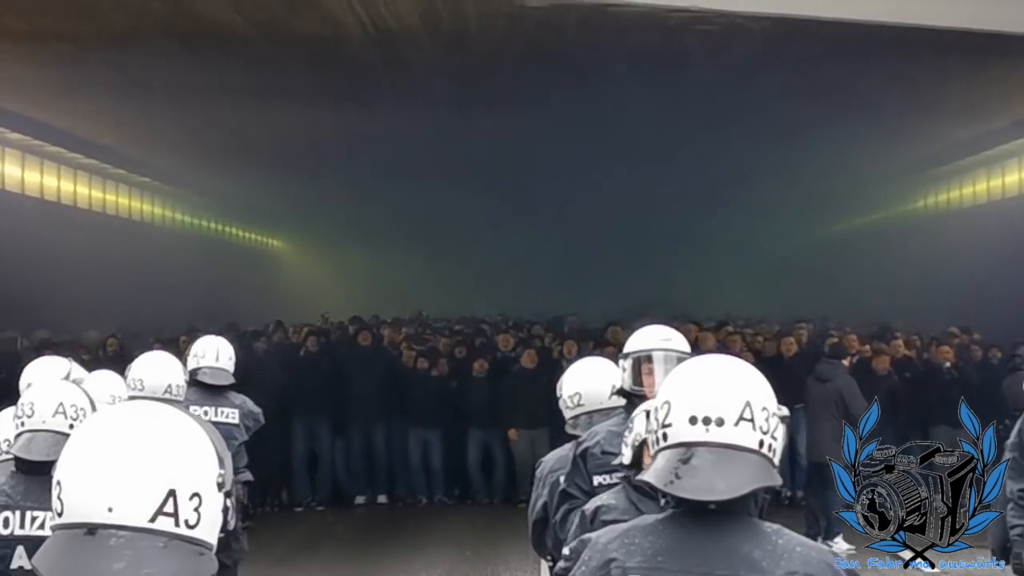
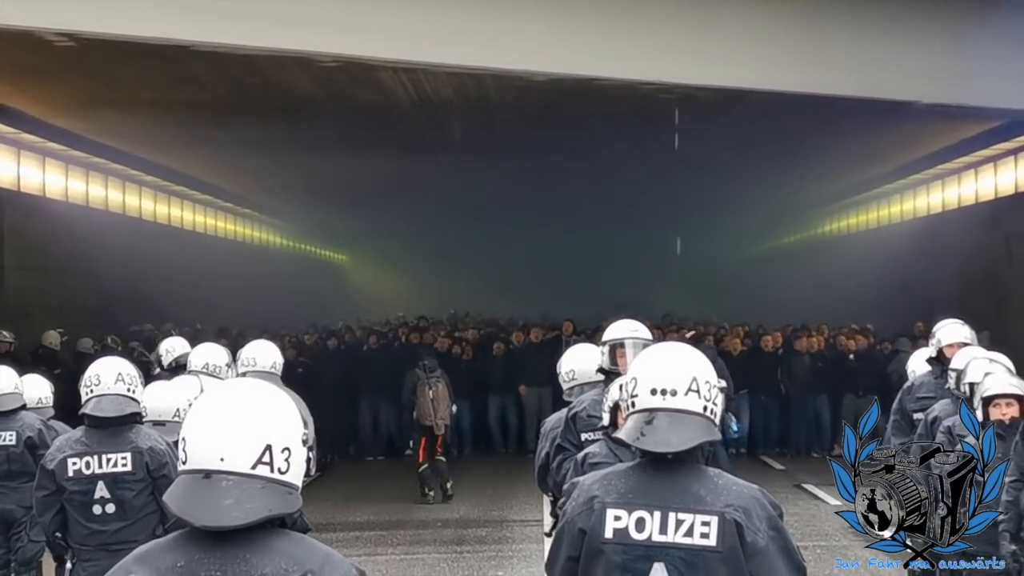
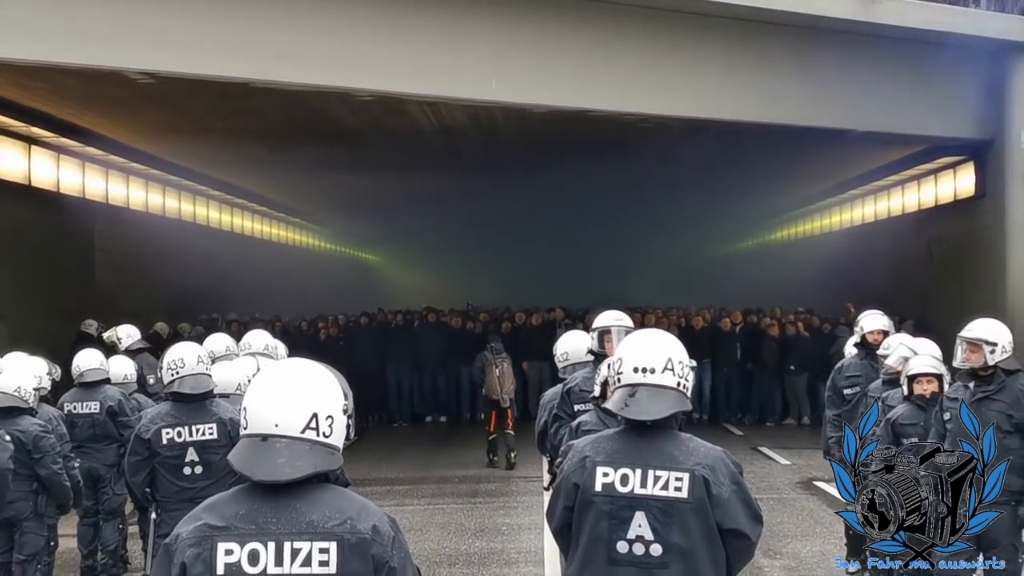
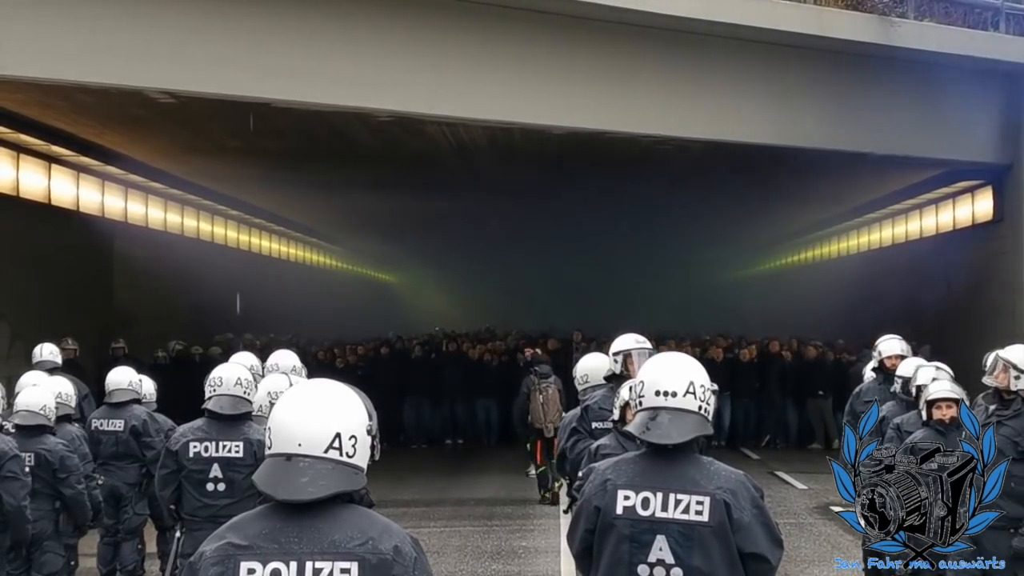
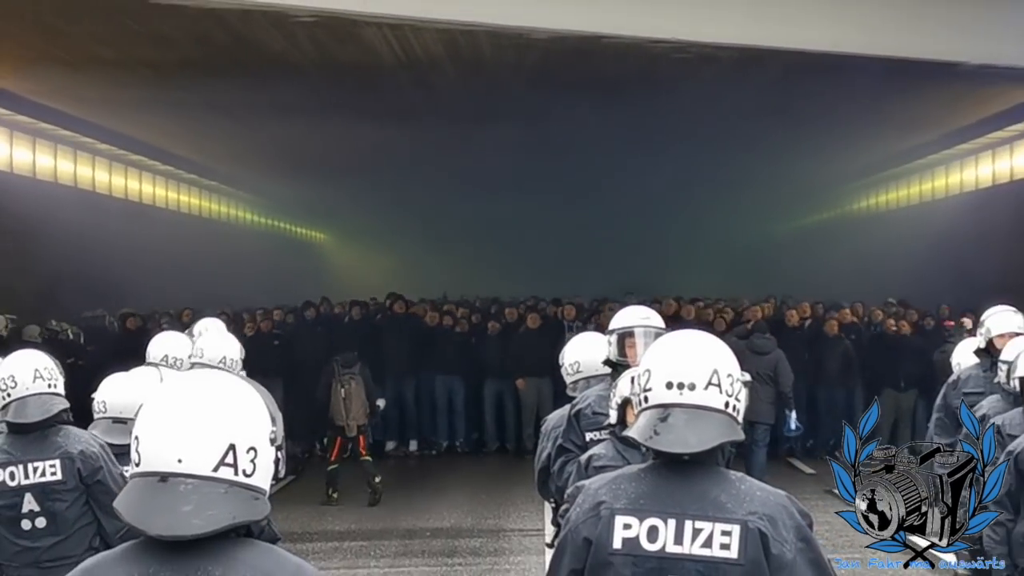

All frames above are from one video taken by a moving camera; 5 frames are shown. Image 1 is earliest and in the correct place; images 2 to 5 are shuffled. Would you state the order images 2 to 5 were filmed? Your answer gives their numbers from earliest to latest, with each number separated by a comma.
5, 2, 3, 4
